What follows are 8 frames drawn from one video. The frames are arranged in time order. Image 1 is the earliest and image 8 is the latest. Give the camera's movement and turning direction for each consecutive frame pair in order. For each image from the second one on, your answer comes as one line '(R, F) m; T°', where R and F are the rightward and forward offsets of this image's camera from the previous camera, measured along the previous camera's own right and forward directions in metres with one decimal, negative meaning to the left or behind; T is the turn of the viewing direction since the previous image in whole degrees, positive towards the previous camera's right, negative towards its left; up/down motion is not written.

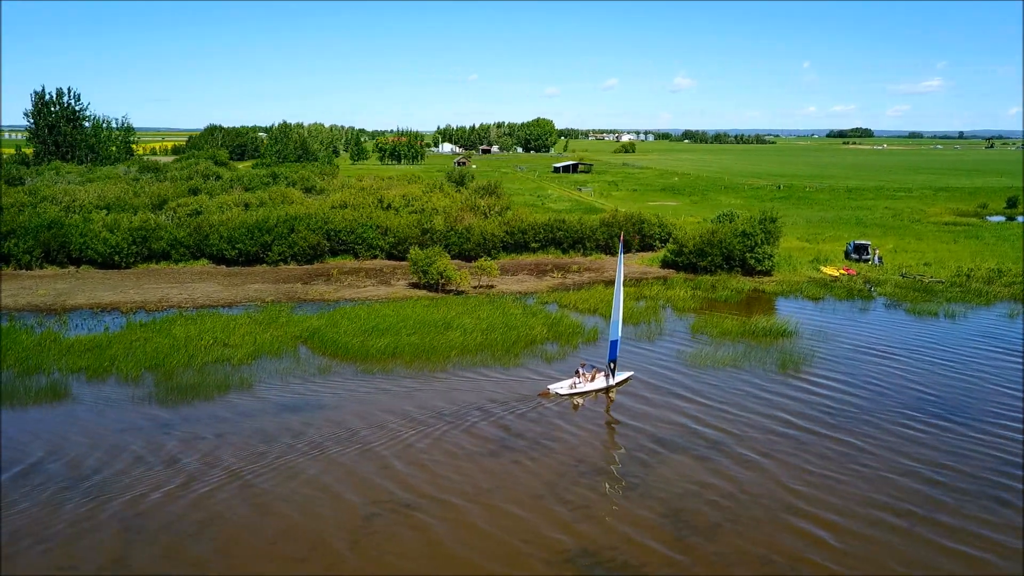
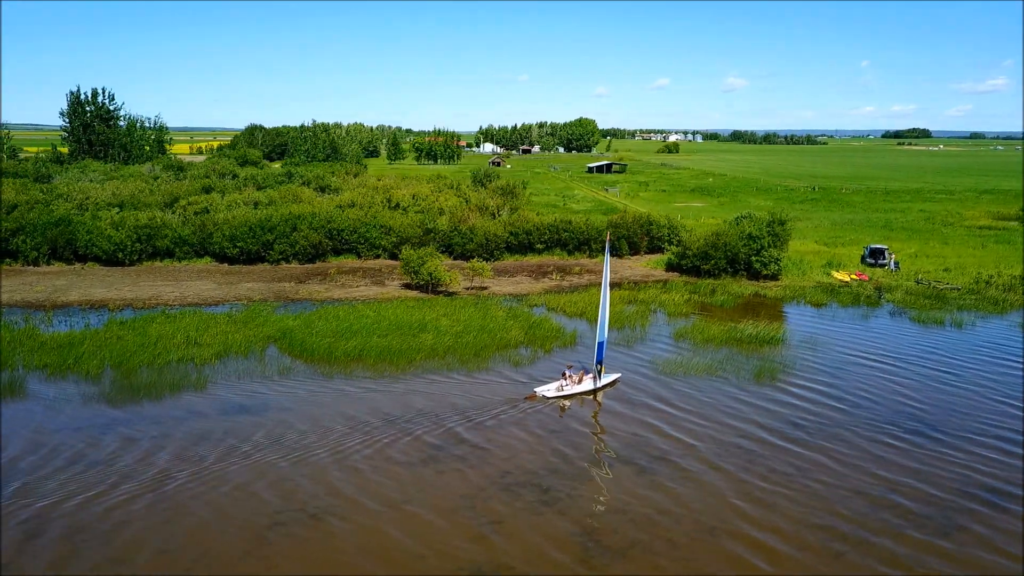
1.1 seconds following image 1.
(+2.5, +0.7) m; -3°
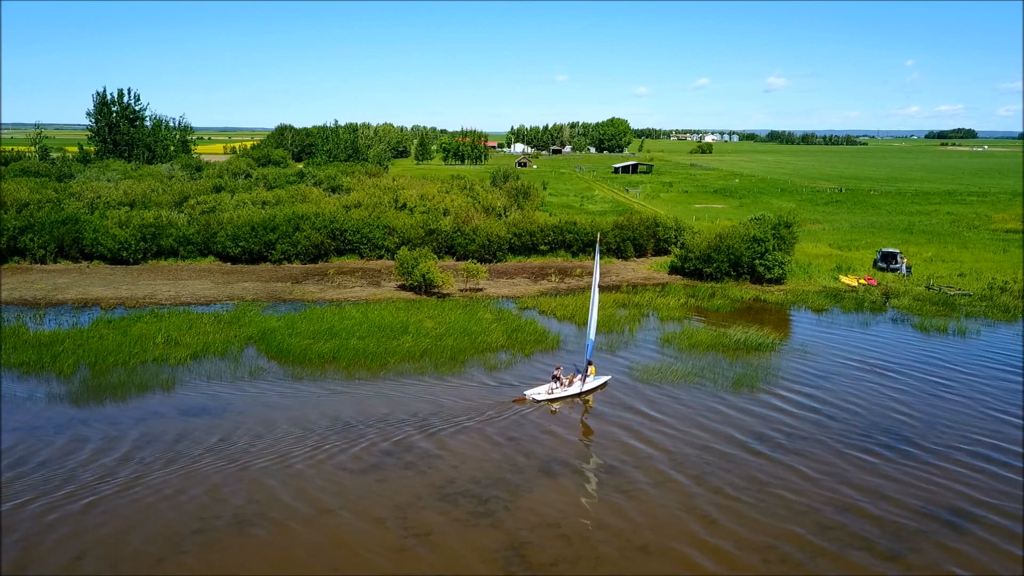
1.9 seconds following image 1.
(+1.9, +0.4) m; -2°
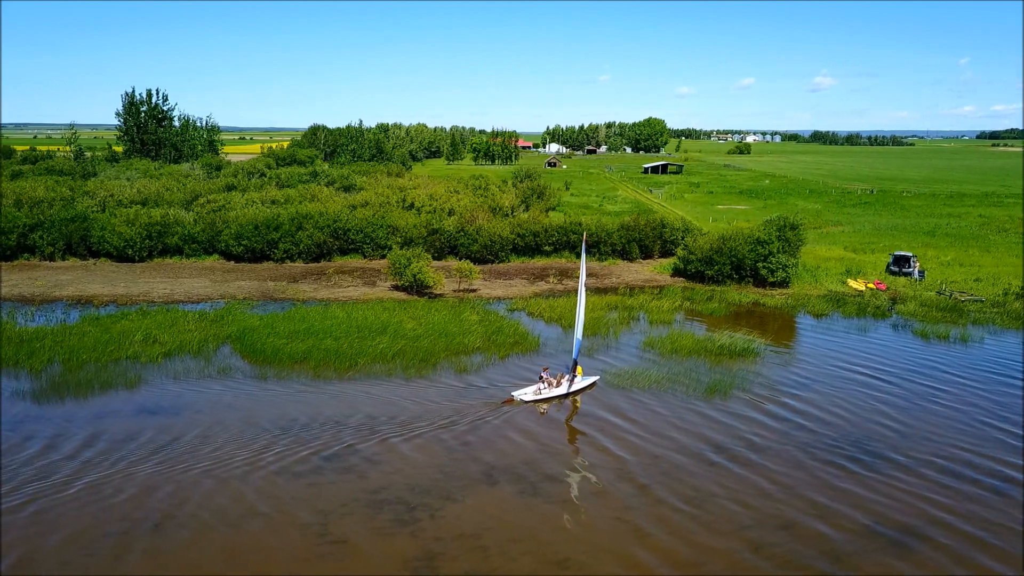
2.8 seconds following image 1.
(+2.1, +0.5) m; -3°
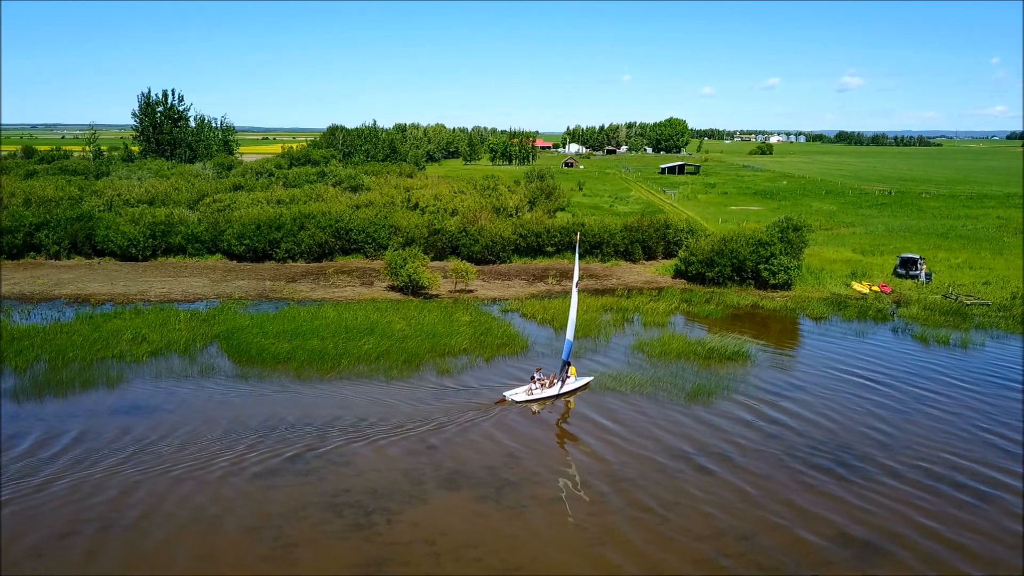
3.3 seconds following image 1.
(+1.2, +0.3) m; -2°
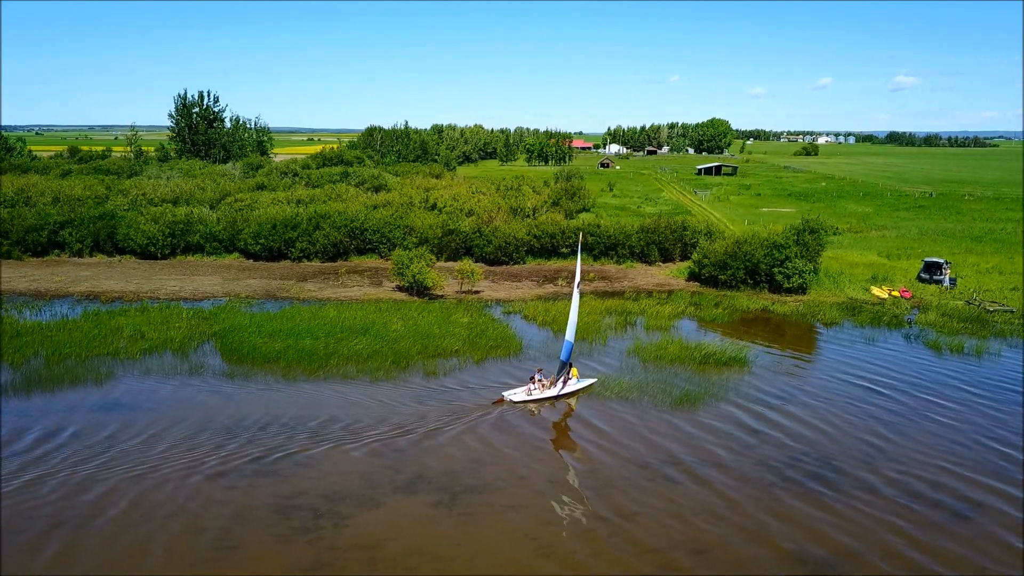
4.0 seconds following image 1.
(+1.7, +0.3) m; -3°
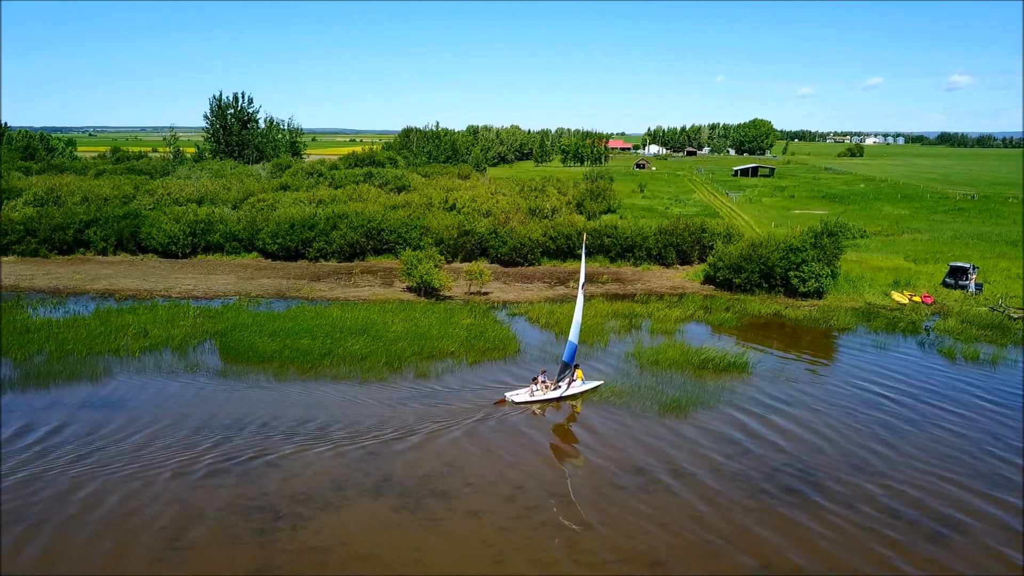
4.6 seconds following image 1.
(+1.5, +0.3) m; -3°
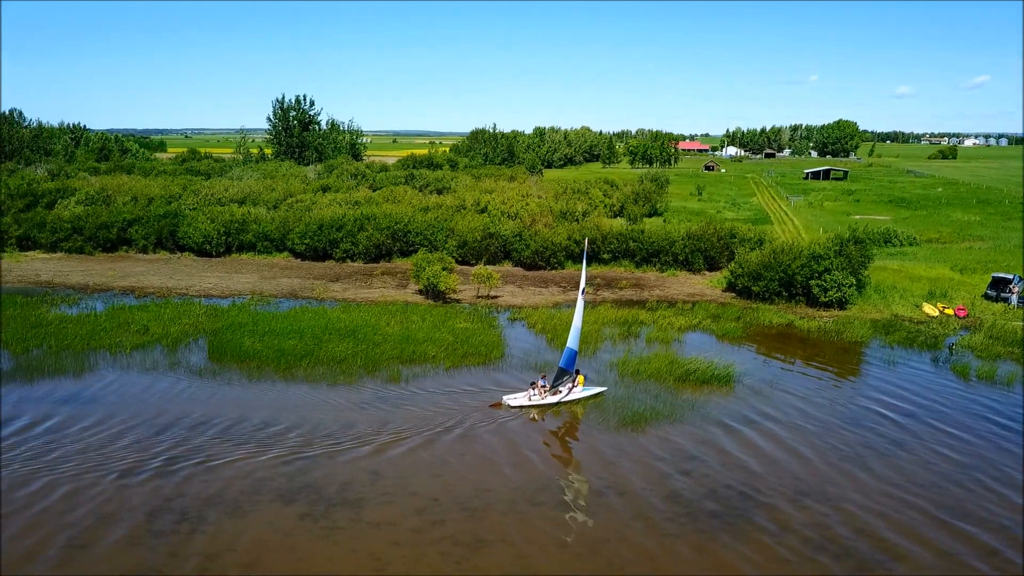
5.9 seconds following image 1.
(+3.2, +0.5) m; -6°
